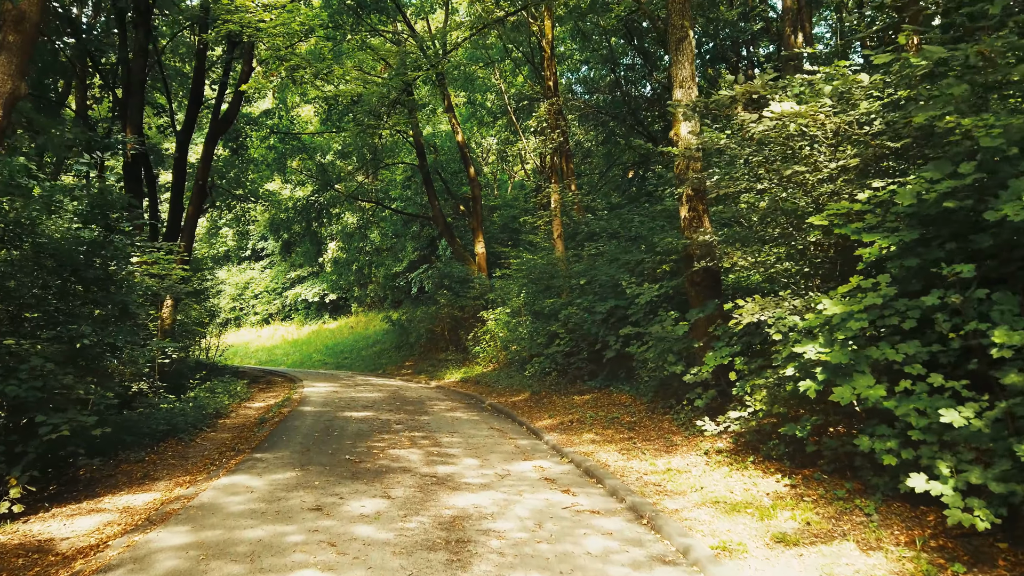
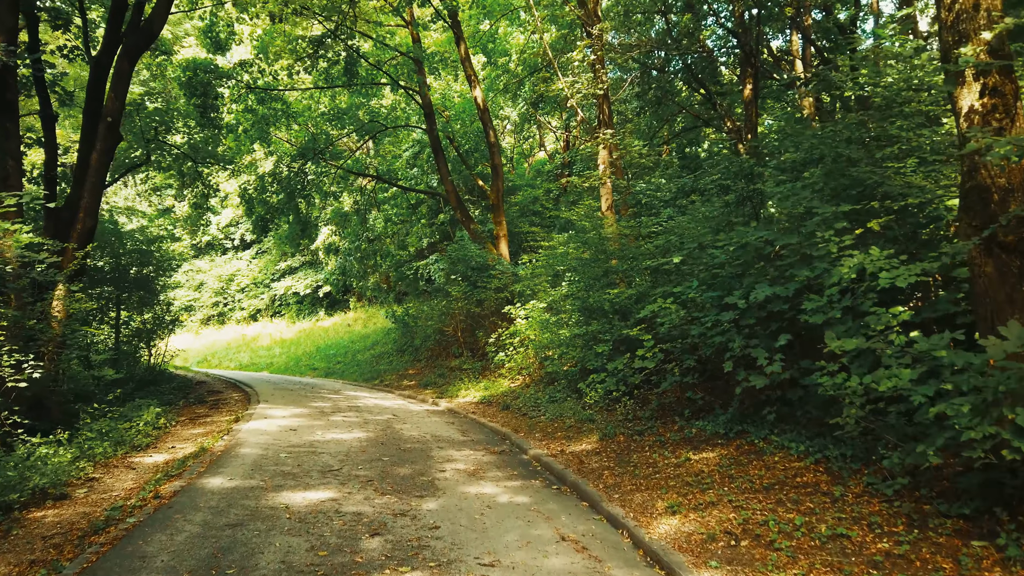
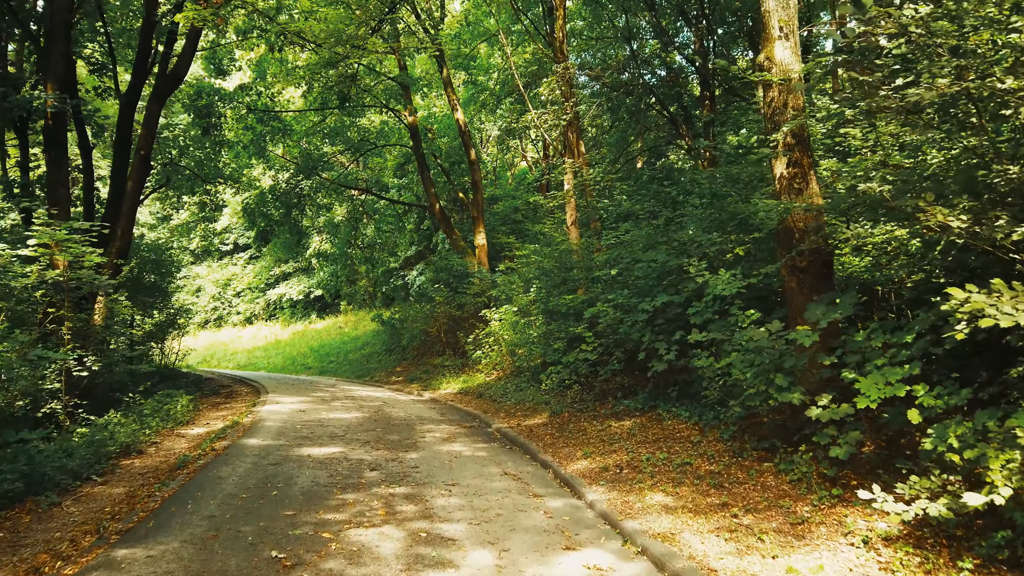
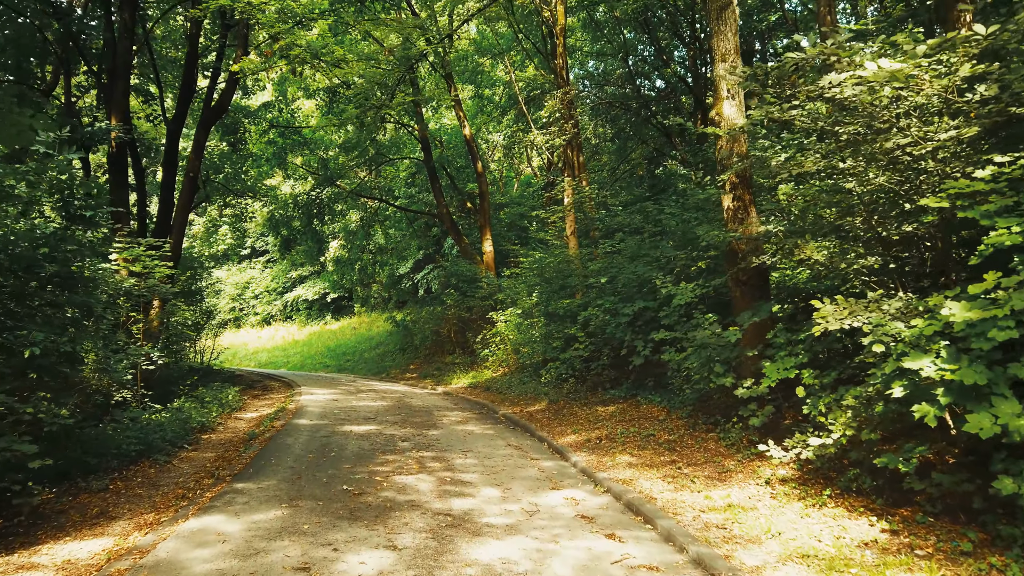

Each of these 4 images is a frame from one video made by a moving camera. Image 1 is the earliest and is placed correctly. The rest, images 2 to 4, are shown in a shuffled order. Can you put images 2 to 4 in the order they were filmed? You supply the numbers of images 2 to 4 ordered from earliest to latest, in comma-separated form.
4, 3, 2
